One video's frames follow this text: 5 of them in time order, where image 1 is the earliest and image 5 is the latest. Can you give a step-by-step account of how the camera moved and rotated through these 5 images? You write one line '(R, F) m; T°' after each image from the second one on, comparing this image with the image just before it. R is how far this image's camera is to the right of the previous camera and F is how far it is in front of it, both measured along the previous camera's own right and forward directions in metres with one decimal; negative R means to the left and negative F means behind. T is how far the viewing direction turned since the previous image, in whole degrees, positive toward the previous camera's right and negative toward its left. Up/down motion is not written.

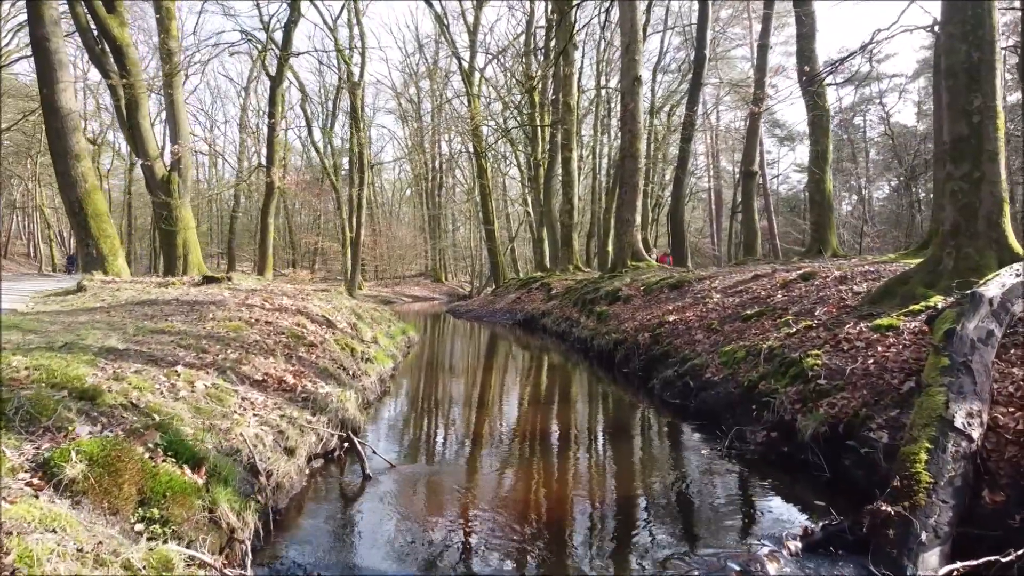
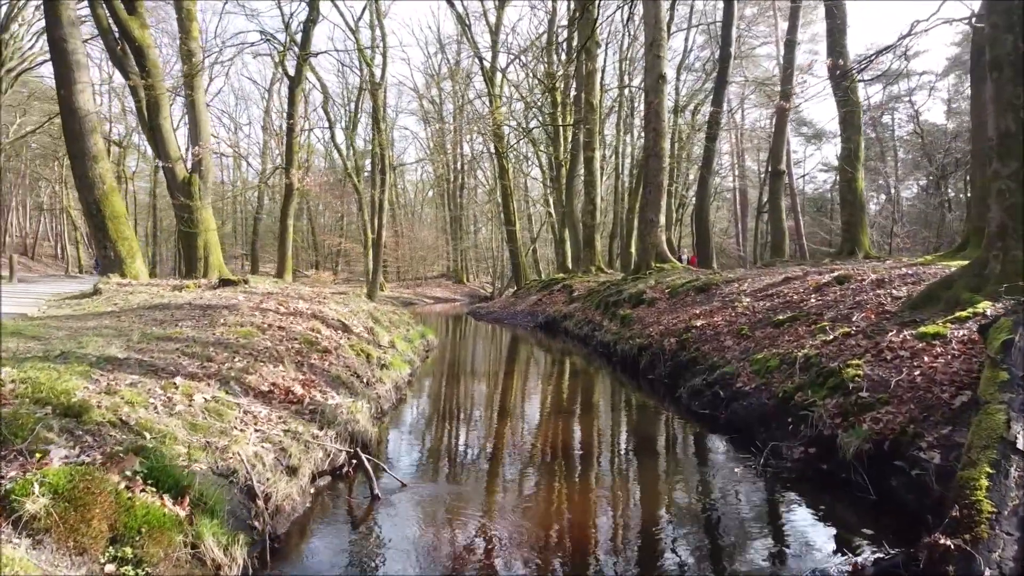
(0.0, +0.3) m; -2°
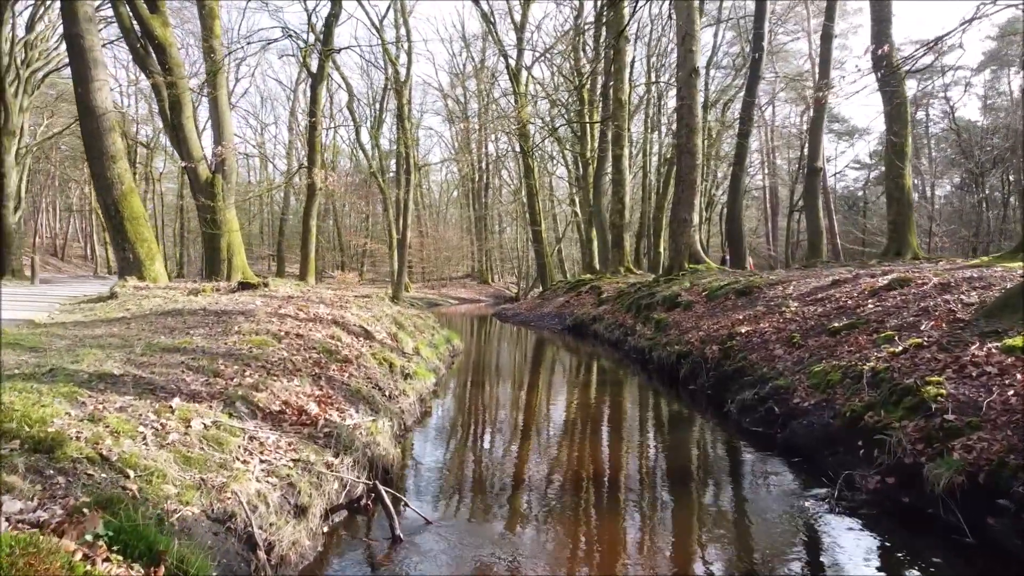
(-0.1, +0.5) m; -2°
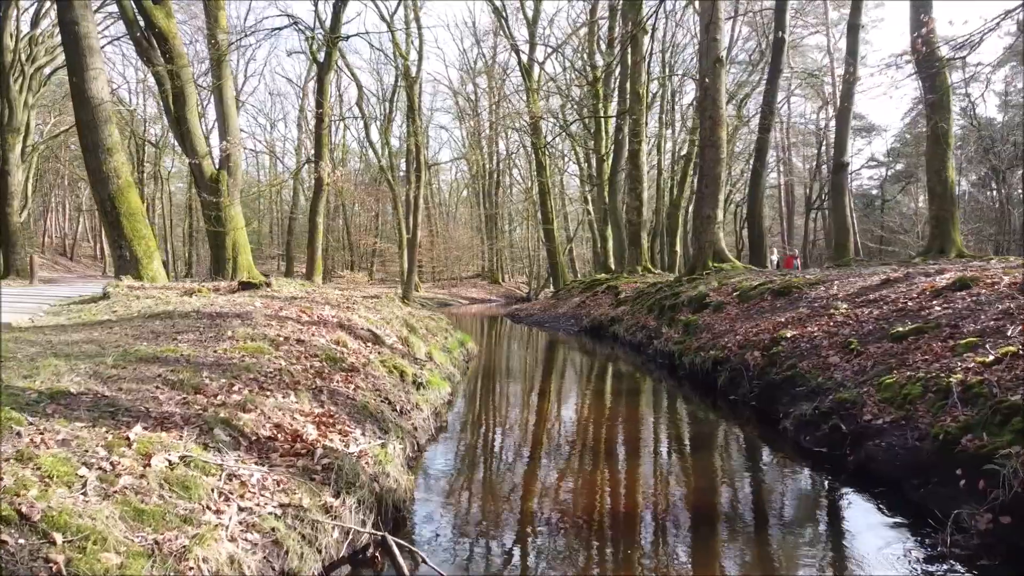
(-0.2, +0.7) m; -1°
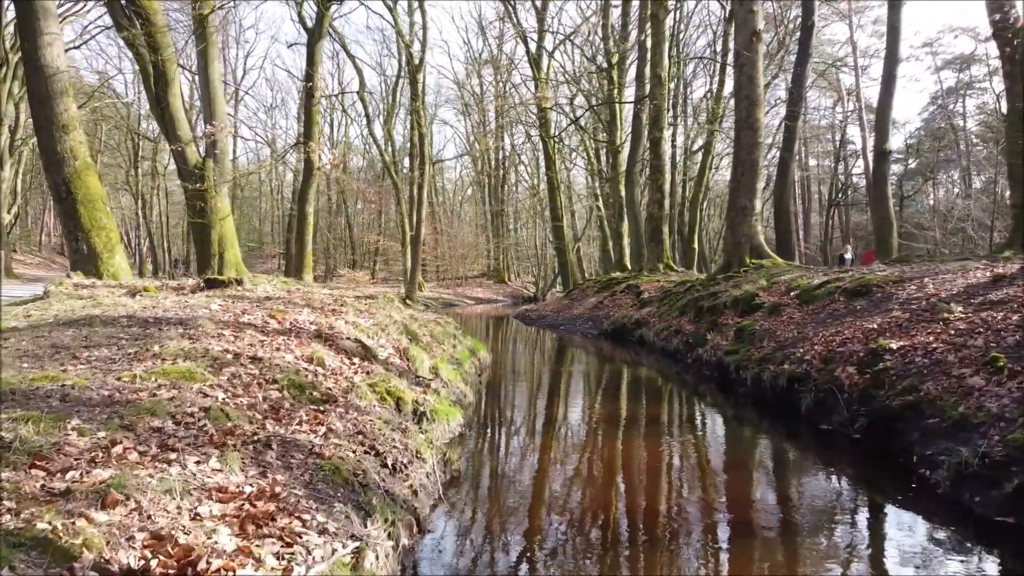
(-0.3, +1.7) m; 0°
